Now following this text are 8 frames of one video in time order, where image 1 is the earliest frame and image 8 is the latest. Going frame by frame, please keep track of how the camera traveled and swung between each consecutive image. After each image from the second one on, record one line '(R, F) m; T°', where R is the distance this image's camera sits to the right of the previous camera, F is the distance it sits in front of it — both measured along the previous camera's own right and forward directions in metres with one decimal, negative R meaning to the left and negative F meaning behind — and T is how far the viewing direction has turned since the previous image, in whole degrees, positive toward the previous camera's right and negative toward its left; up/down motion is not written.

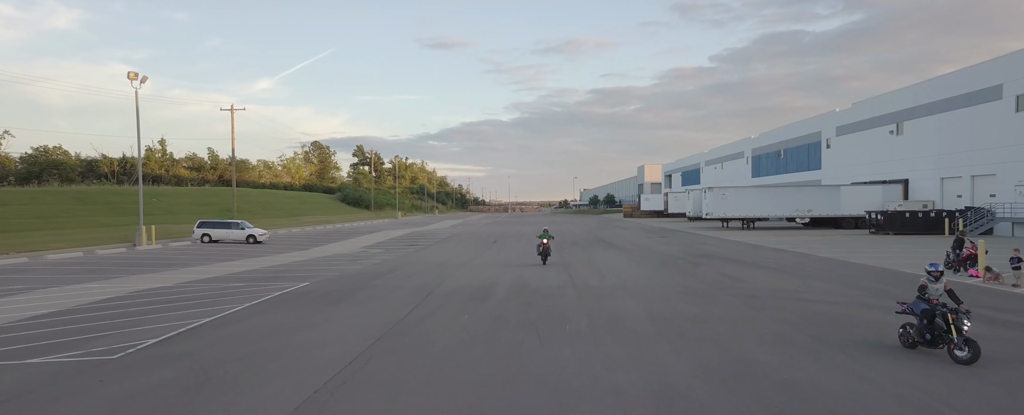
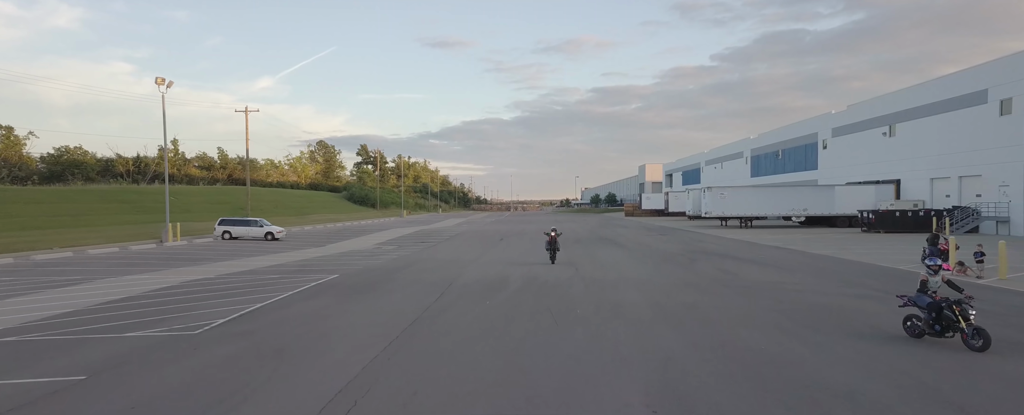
(-0.3, -1.2) m; 0°
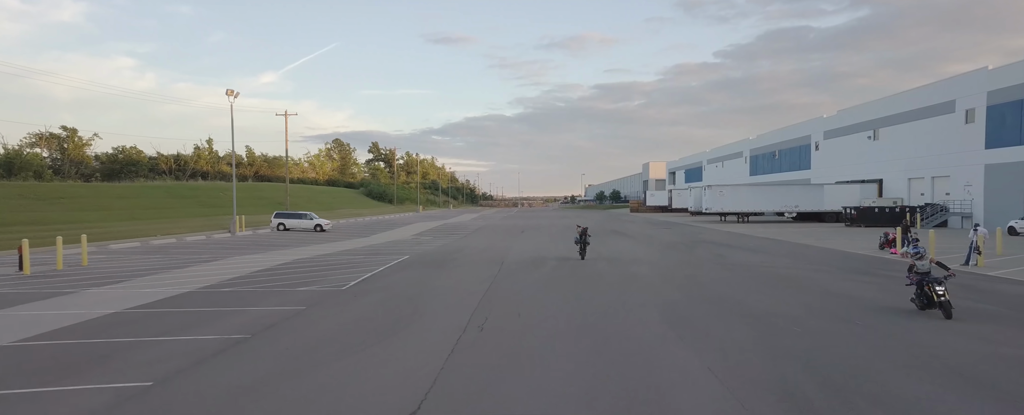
(-1.3, -3.7) m; 0°
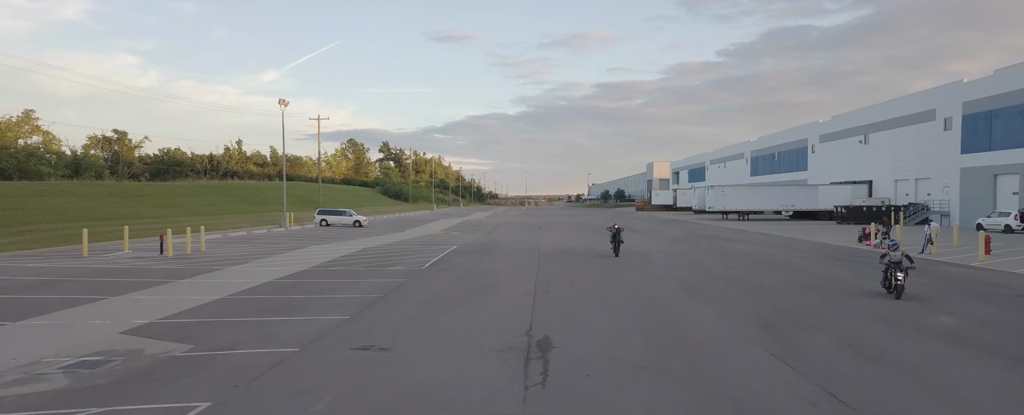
(-1.4, -3.3) m; 0°
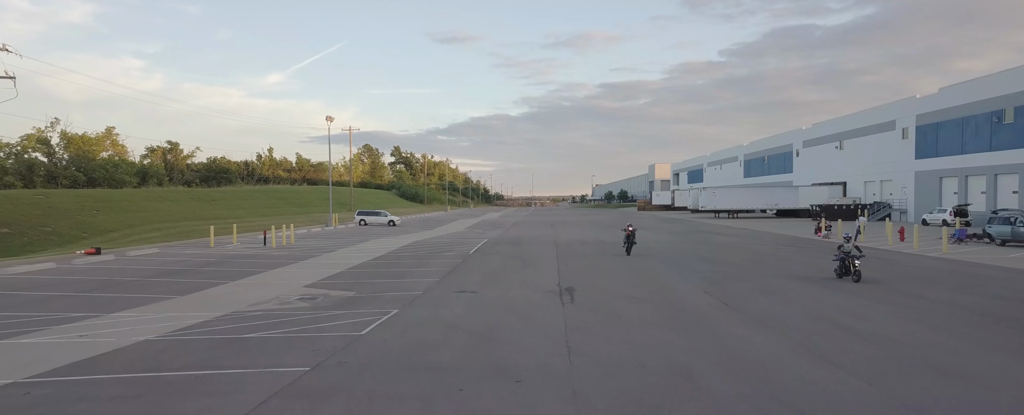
(-0.9, -5.0) m; 0°
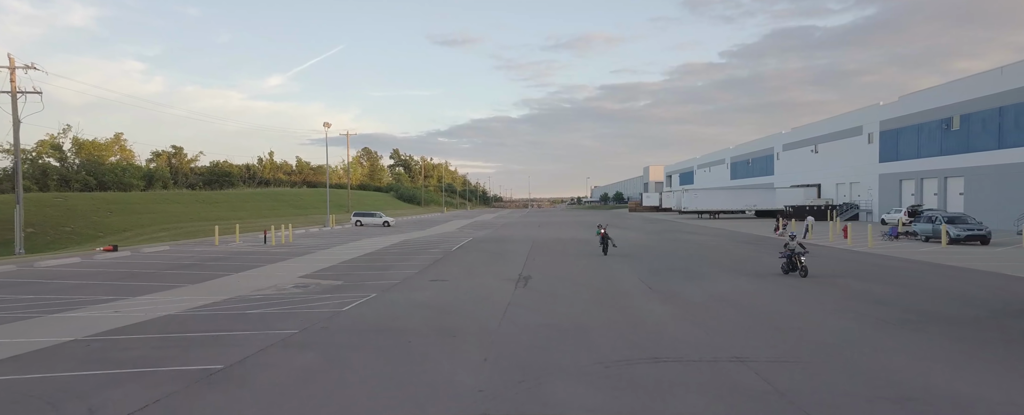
(+1.1, -2.0) m; 0°
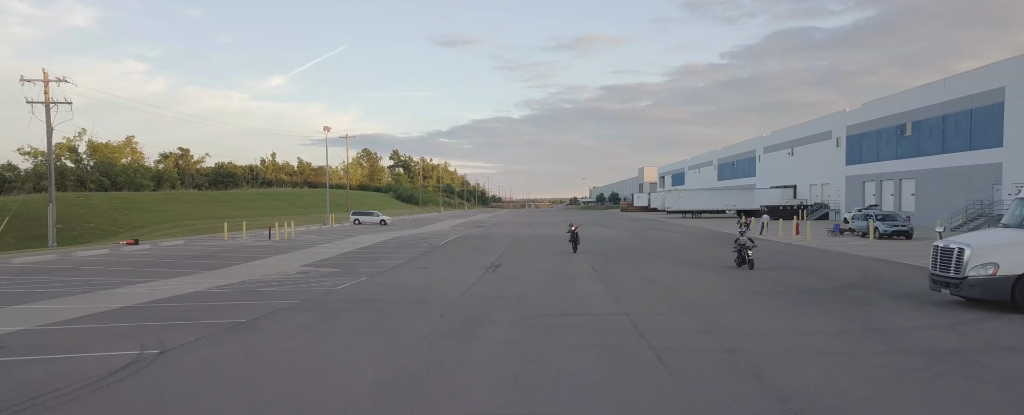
(+1.0, -2.3) m; 0°
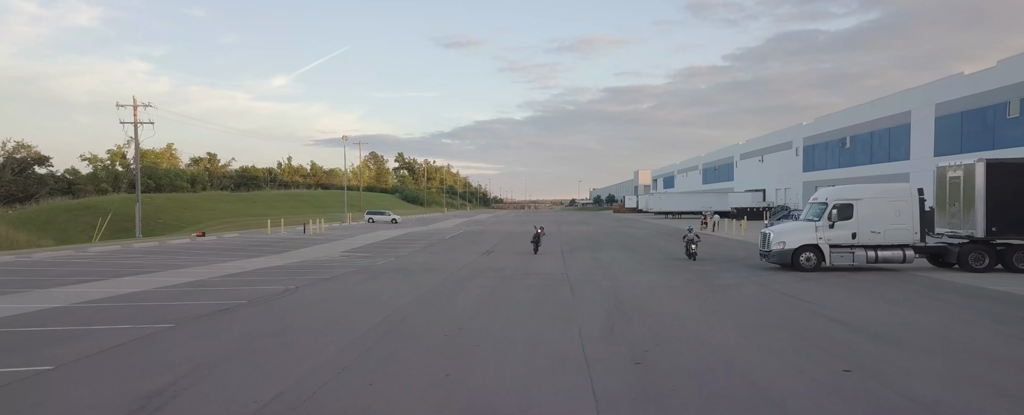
(+0.5, -5.3) m; 0°
